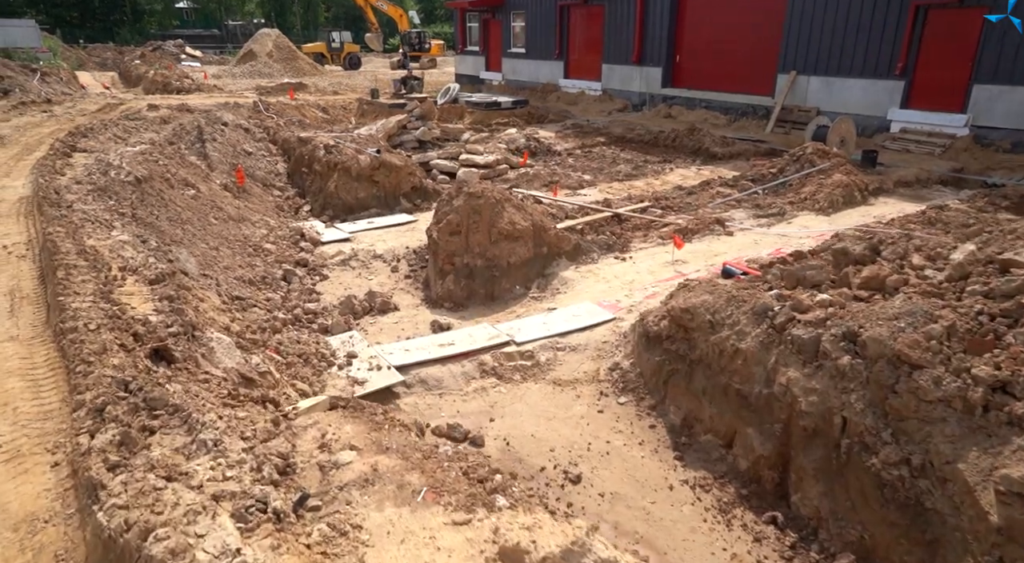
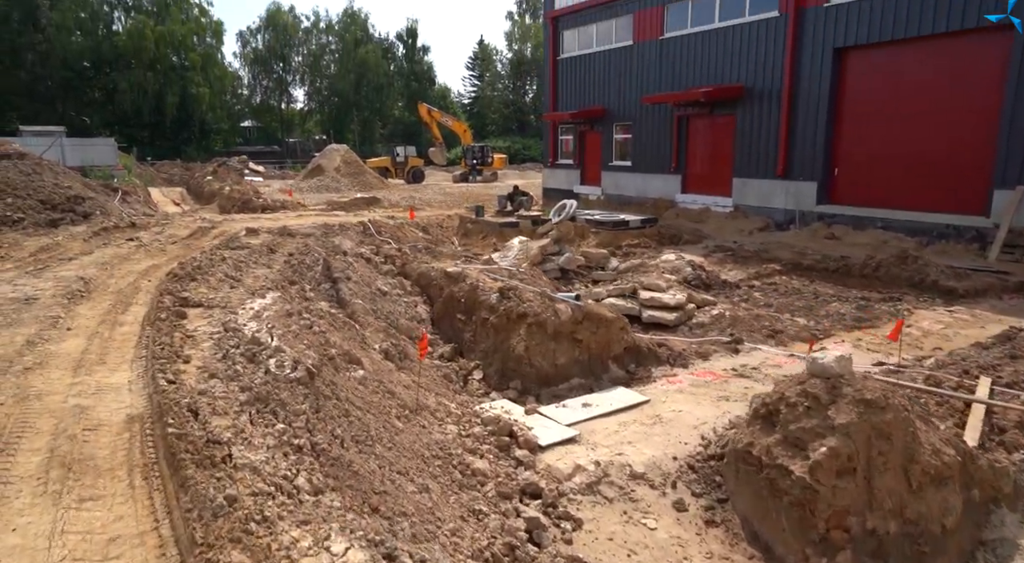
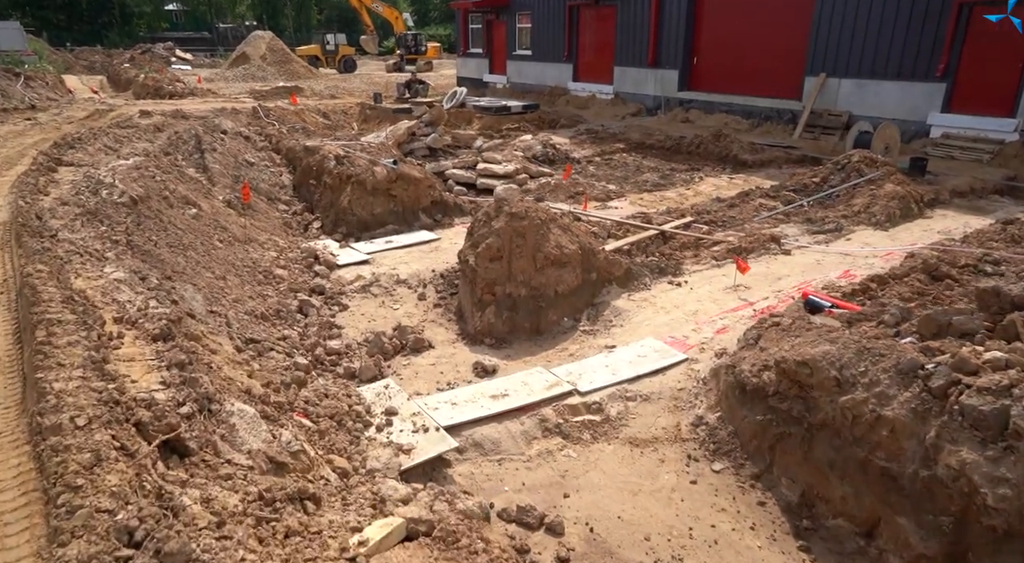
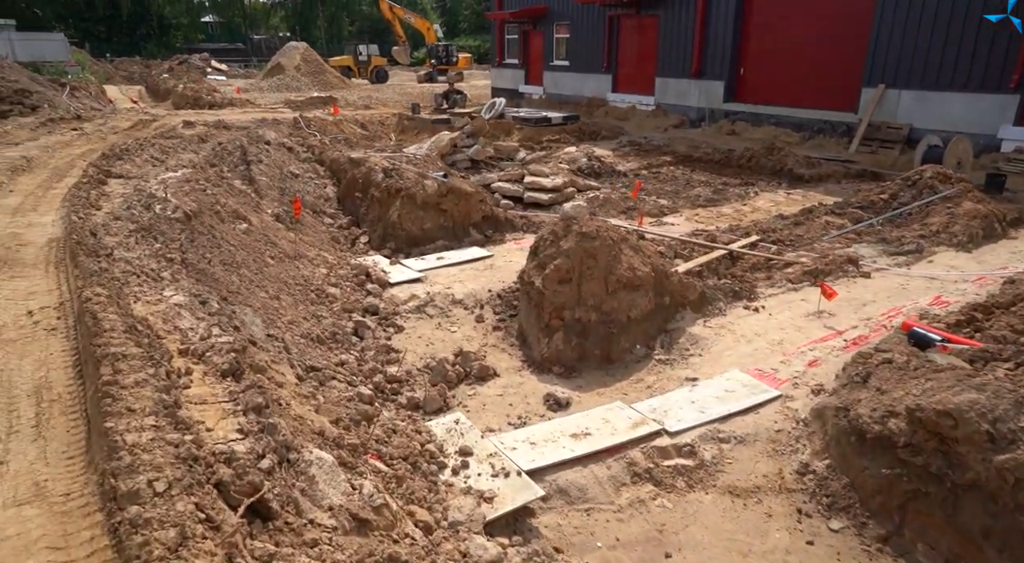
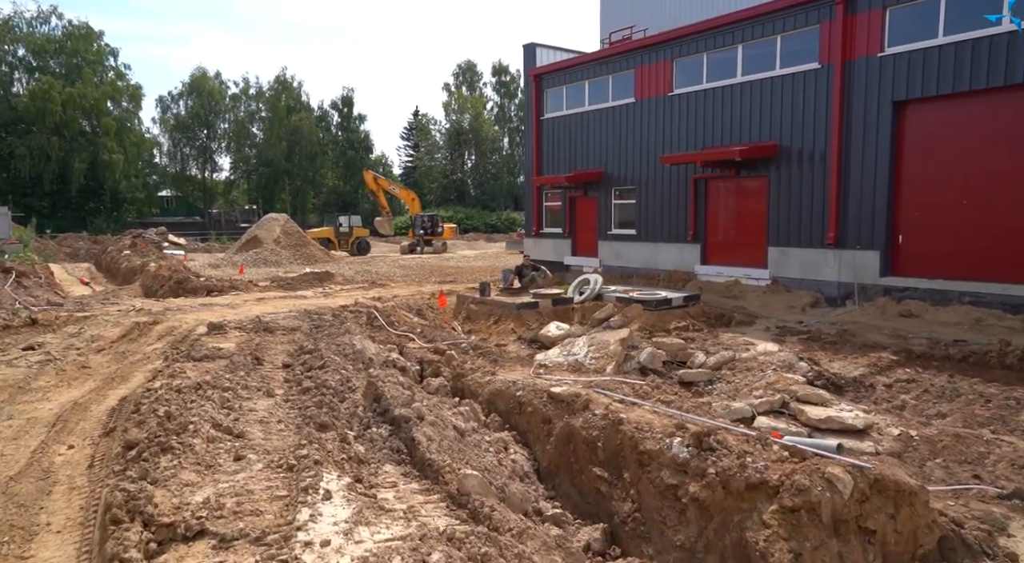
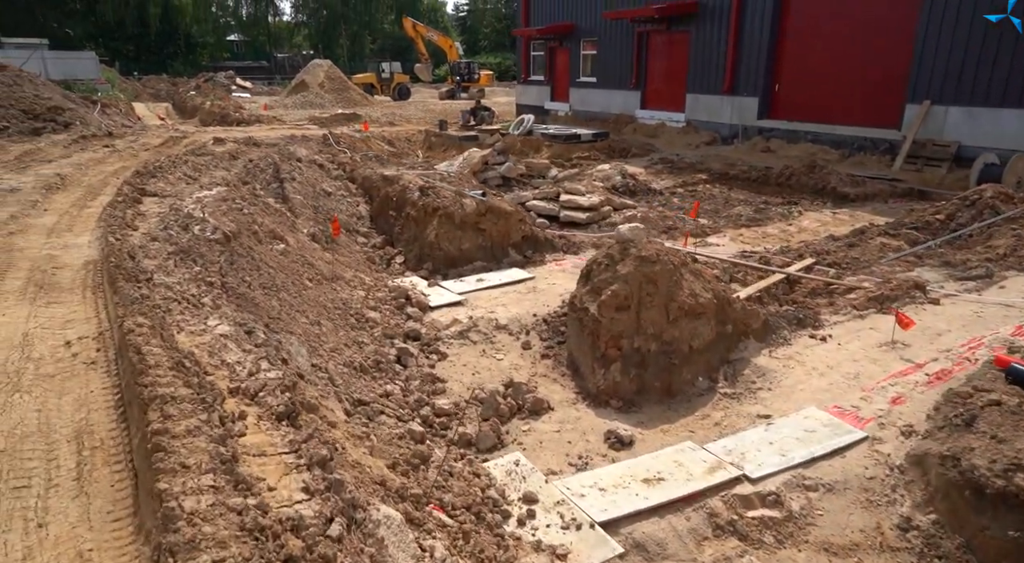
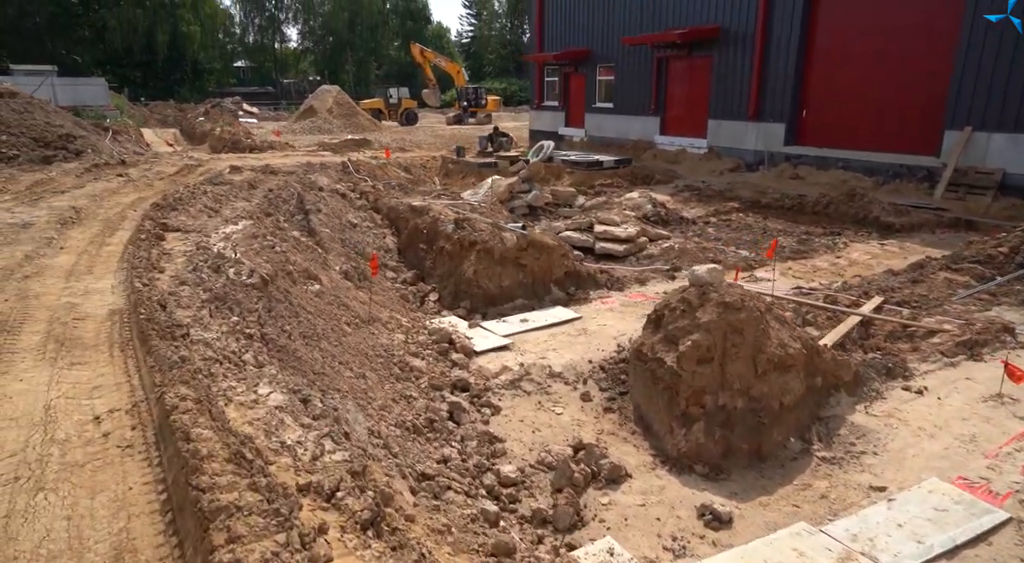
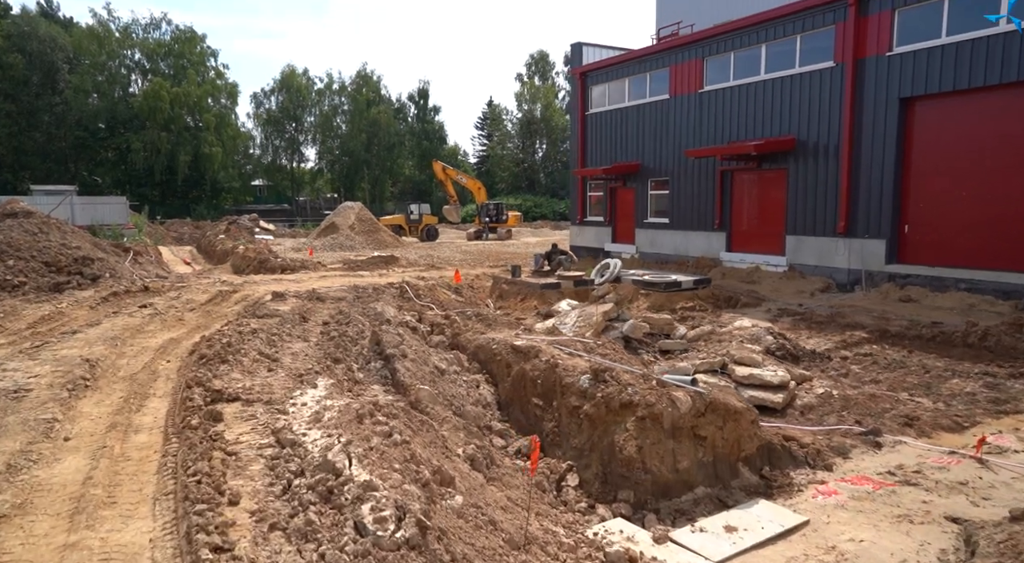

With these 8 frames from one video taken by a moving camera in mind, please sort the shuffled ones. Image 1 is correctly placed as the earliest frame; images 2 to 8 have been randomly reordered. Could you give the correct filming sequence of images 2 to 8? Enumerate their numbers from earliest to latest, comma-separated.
3, 4, 6, 7, 2, 8, 5
